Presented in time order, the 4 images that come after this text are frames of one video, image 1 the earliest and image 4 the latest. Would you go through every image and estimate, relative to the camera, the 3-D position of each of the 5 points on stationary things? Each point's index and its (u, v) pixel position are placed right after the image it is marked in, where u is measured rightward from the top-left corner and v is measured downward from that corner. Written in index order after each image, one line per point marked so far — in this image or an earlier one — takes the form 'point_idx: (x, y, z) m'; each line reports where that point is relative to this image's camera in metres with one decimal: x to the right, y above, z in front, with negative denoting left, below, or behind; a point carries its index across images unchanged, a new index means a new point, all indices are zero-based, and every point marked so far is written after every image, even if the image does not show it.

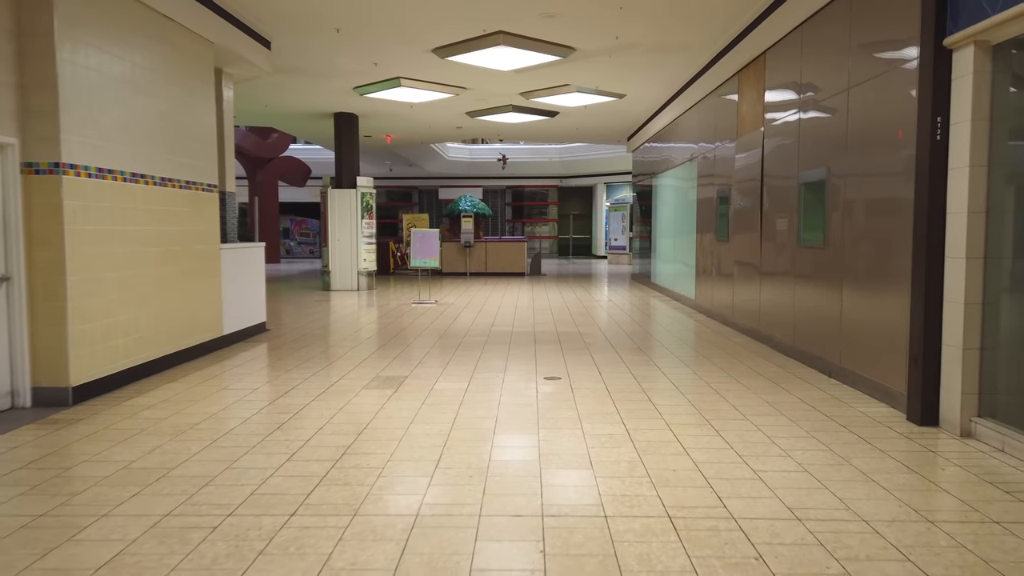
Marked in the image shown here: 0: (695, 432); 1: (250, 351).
0: (+1.0, -0.8, +3.9) m
1: (-2.4, -0.6, +6.8) m
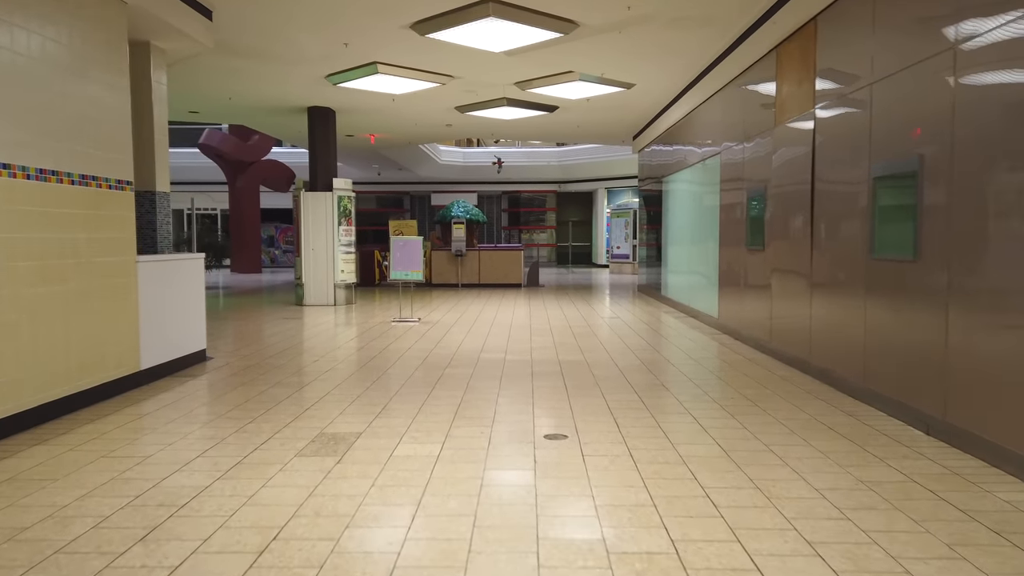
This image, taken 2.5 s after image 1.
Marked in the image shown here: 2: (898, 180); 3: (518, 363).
0: (+0.9, -0.9, +2.5) m
1: (-2.5, -0.7, +5.4) m
2: (+2.3, +0.7, +4.5) m
3: (+0.1, -0.7, +6.5) m
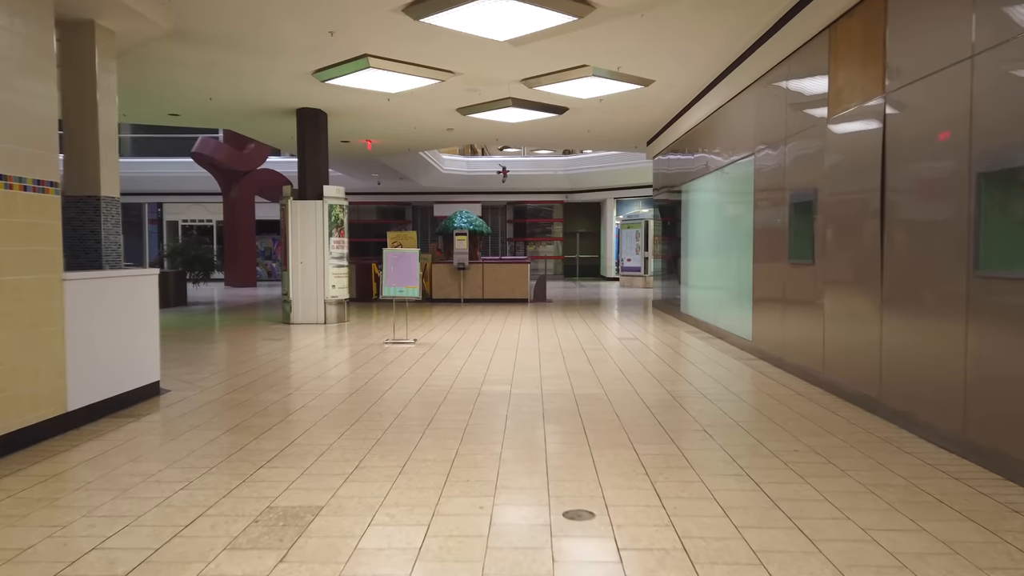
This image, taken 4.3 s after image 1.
0: (+0.9, -1.0, +1.5) m
1: (-2.4, -0.9, +4.5) m
2: (+2.4, +0.5, +3.5) m
3: (+0.1, -0.8, +5.6) m
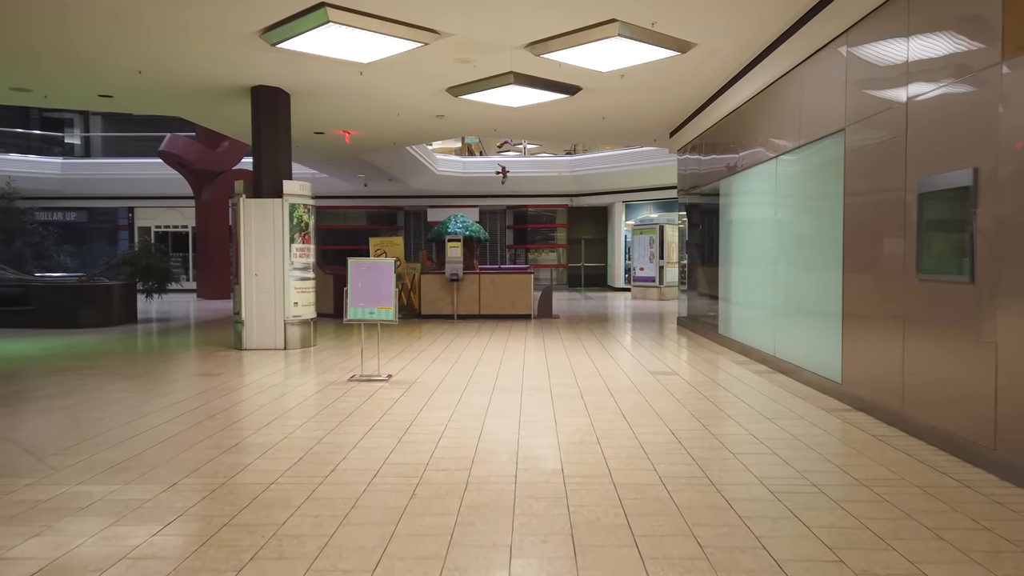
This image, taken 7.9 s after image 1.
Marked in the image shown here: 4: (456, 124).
0: (+1.0, -1.1, -0.4) m
1: (-2.4, -1.0, +2.5) m
2: (+2.4, +0.4, +1.6) m
3: (+0.1, -1.0, +3.6) m
4: (-0.9, +2.5, +11.5) m
